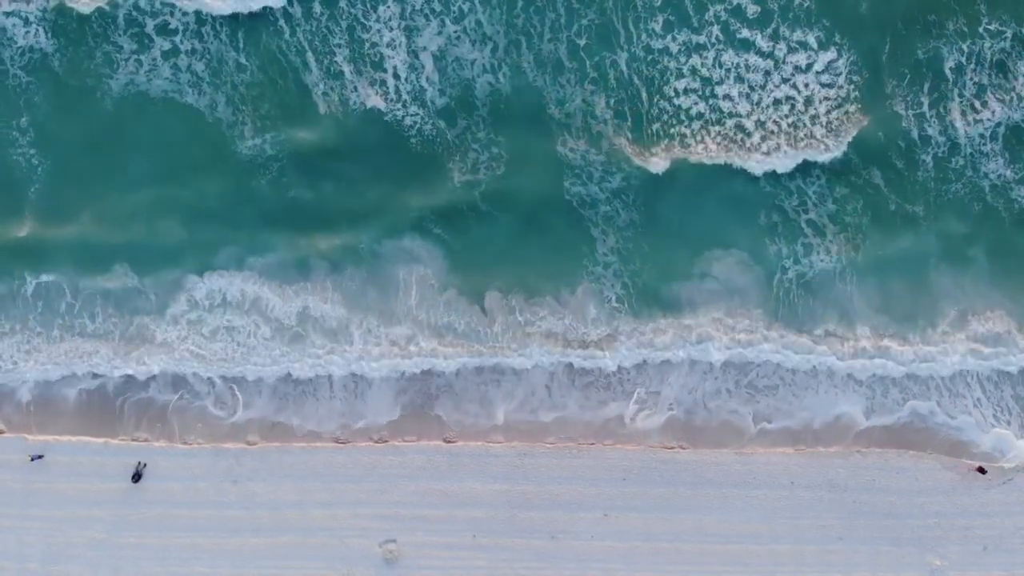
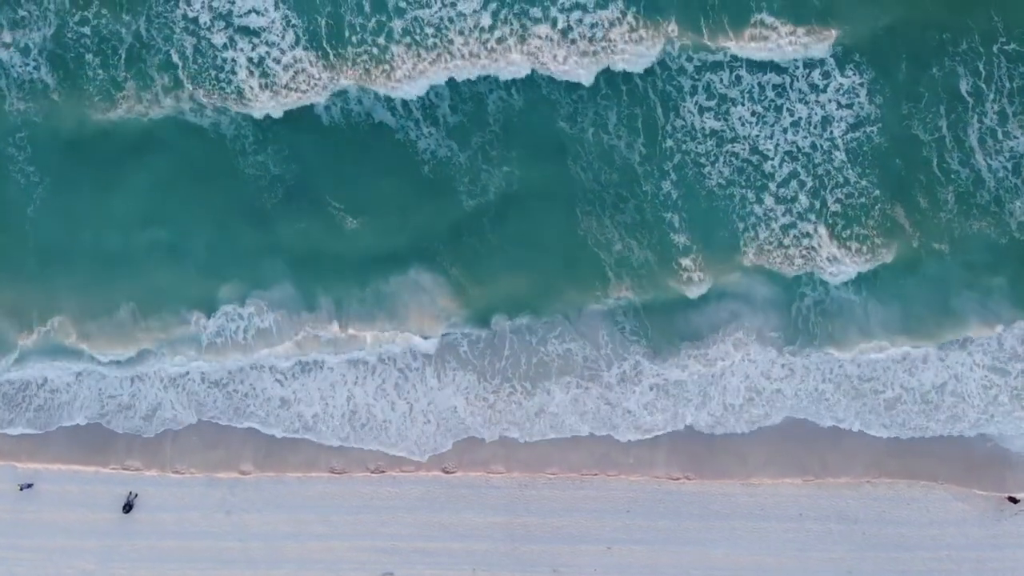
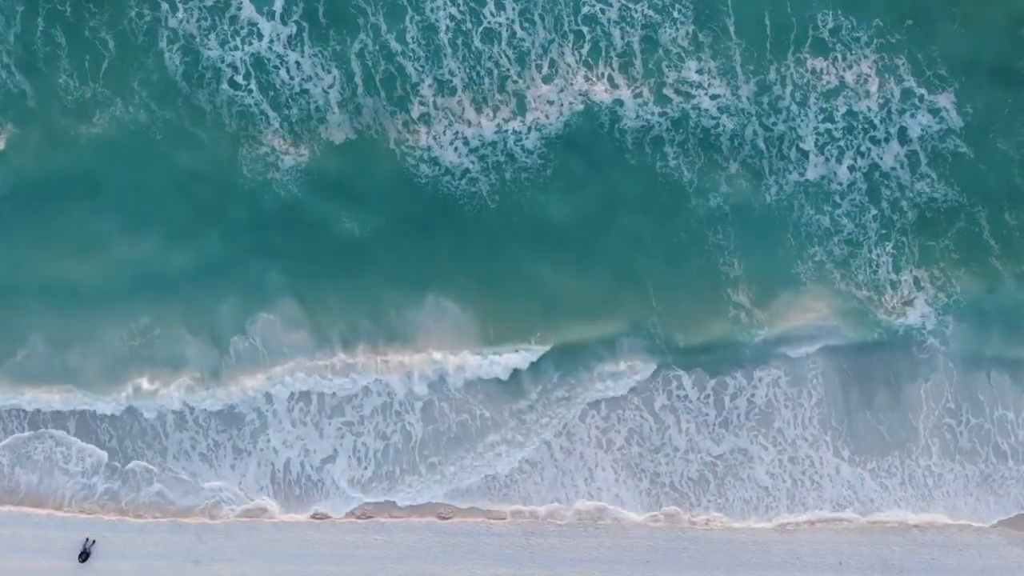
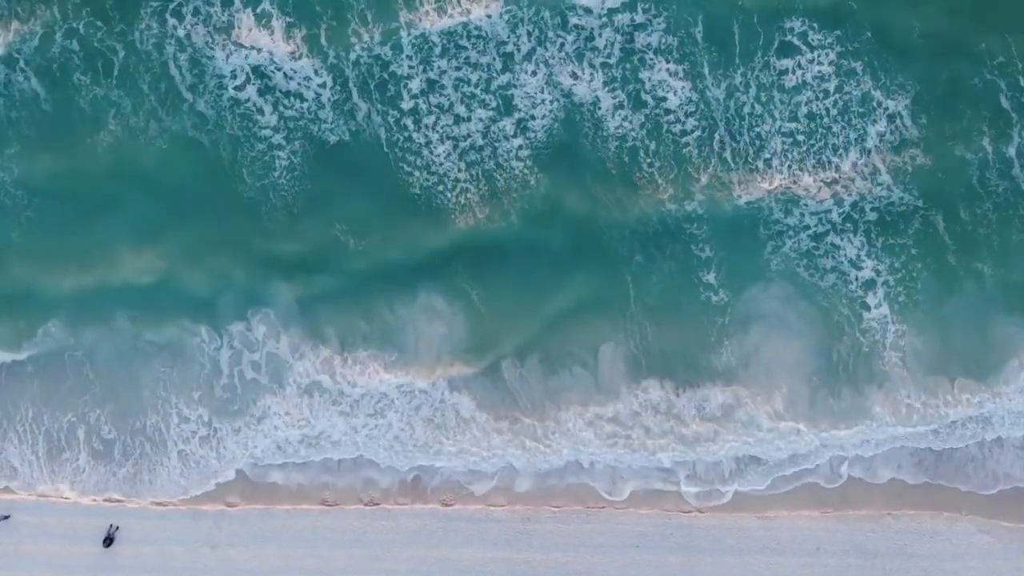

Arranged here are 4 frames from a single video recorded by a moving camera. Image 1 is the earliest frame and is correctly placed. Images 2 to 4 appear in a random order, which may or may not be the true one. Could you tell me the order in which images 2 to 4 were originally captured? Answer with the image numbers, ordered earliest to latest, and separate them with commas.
2, 4, 3
